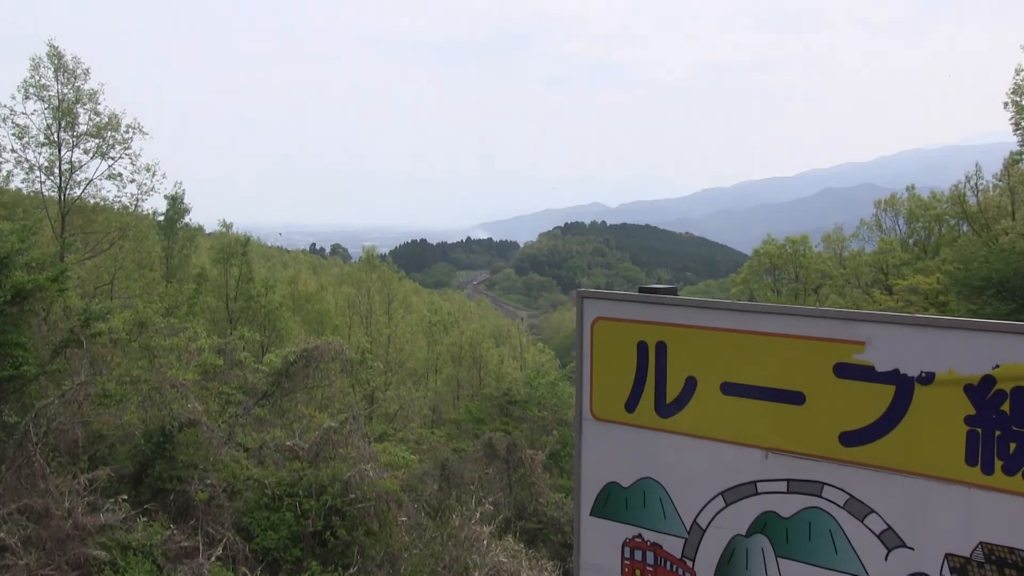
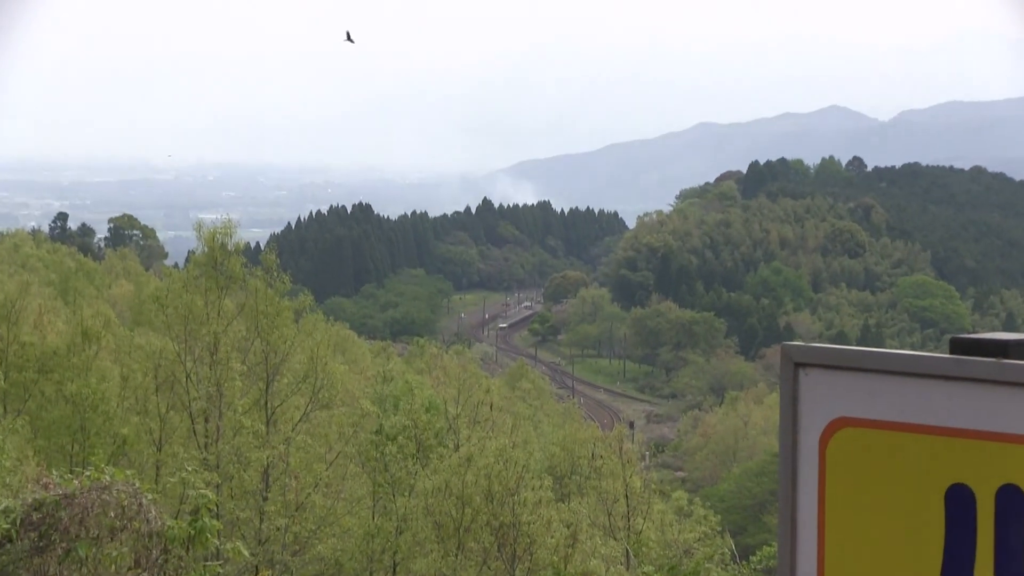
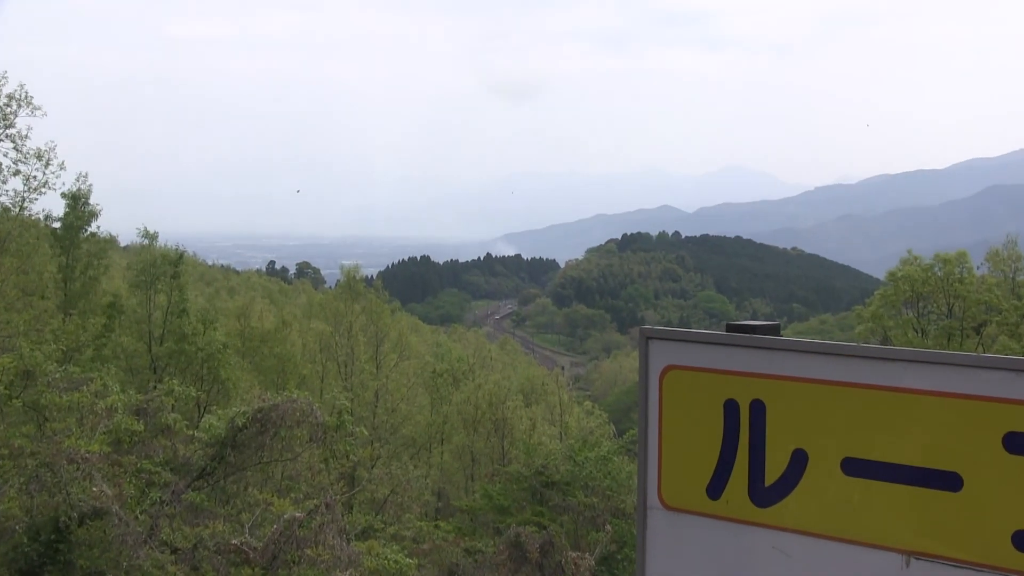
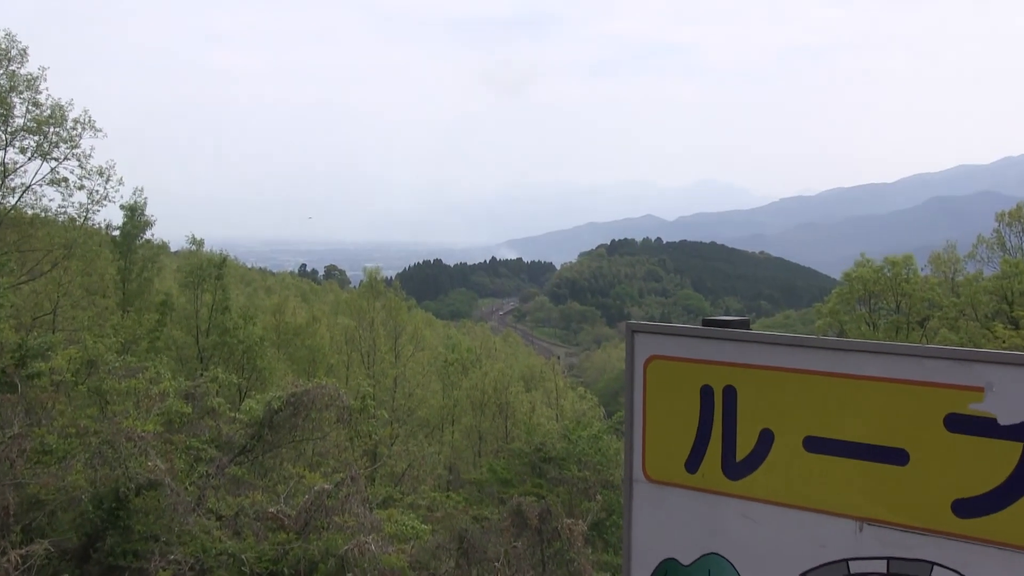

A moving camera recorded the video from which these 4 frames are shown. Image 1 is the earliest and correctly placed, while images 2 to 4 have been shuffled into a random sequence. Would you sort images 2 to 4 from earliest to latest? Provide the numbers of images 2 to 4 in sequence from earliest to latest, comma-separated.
4, 3, 2
